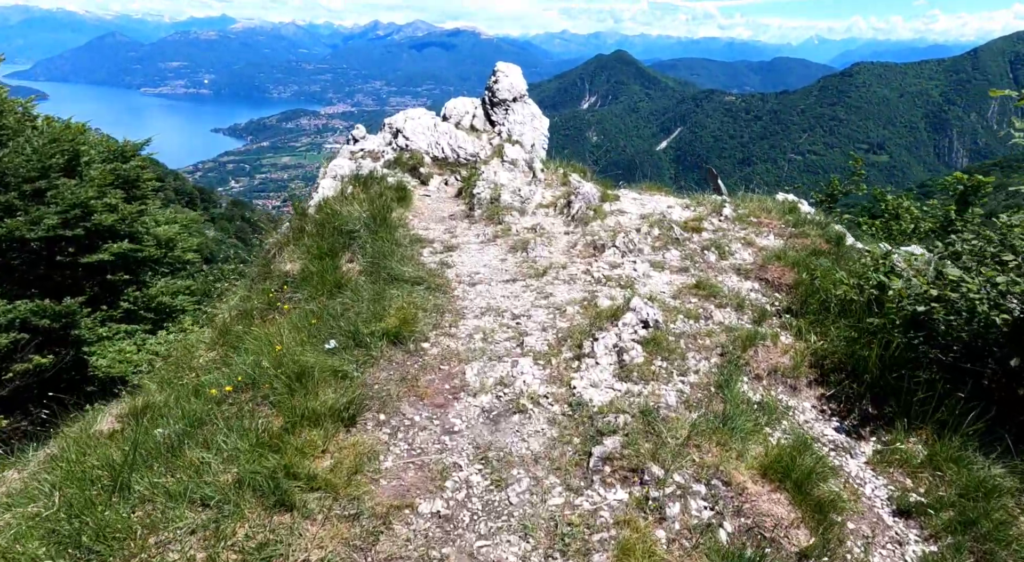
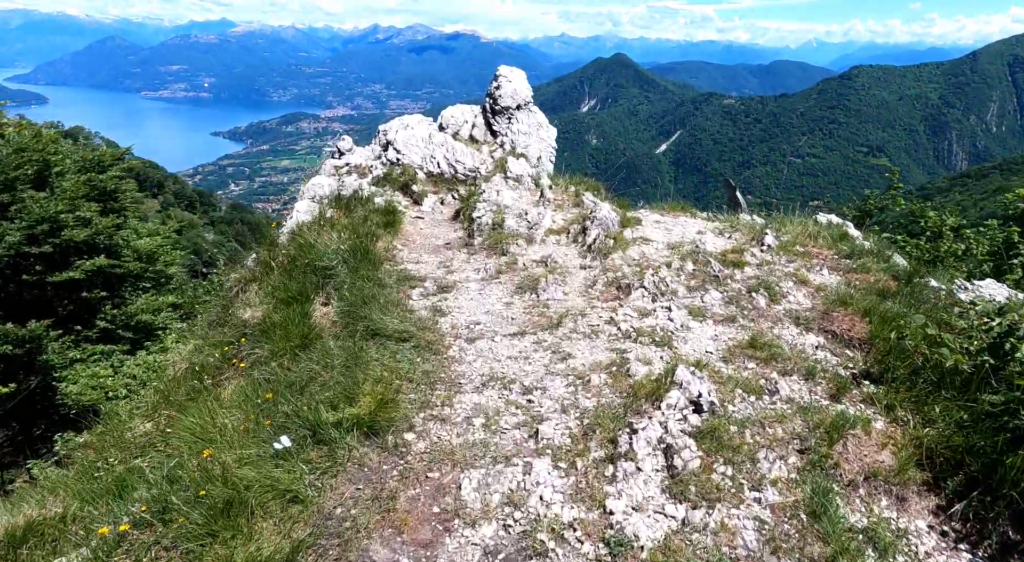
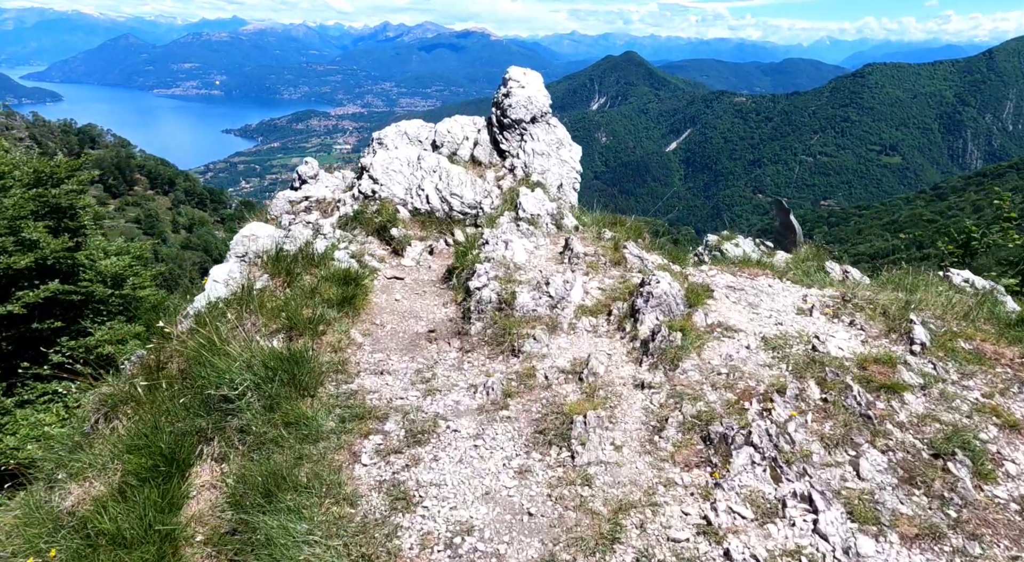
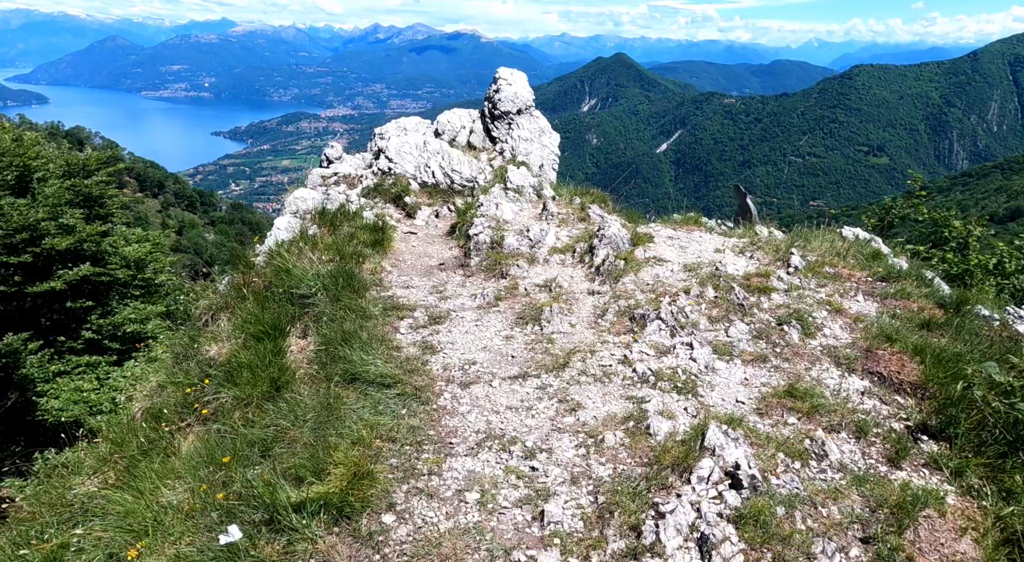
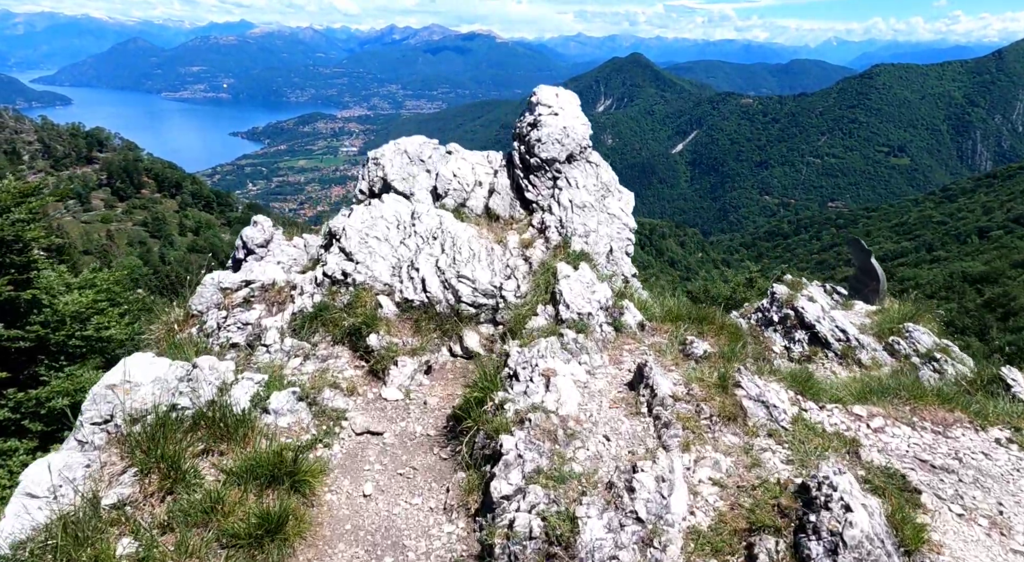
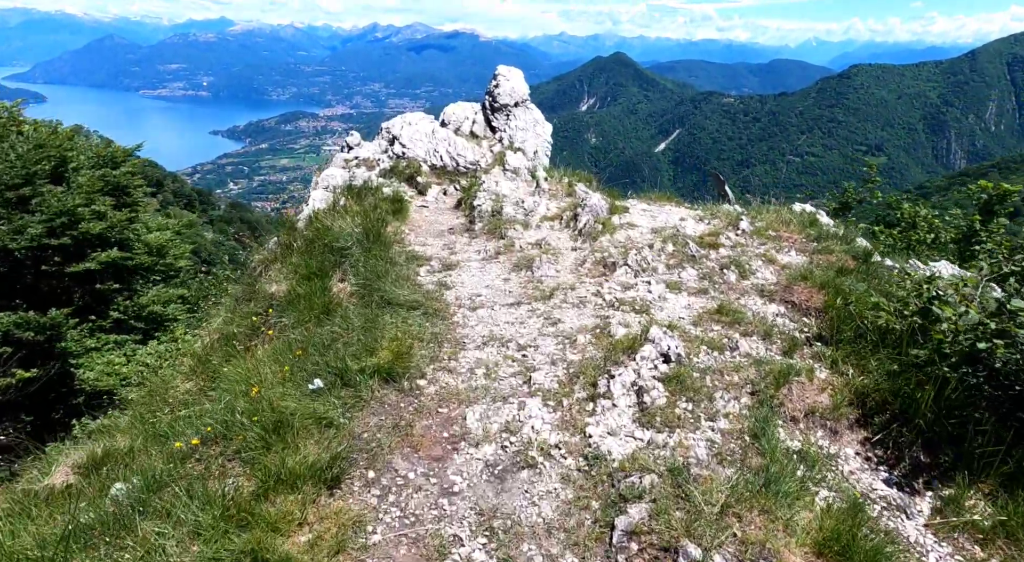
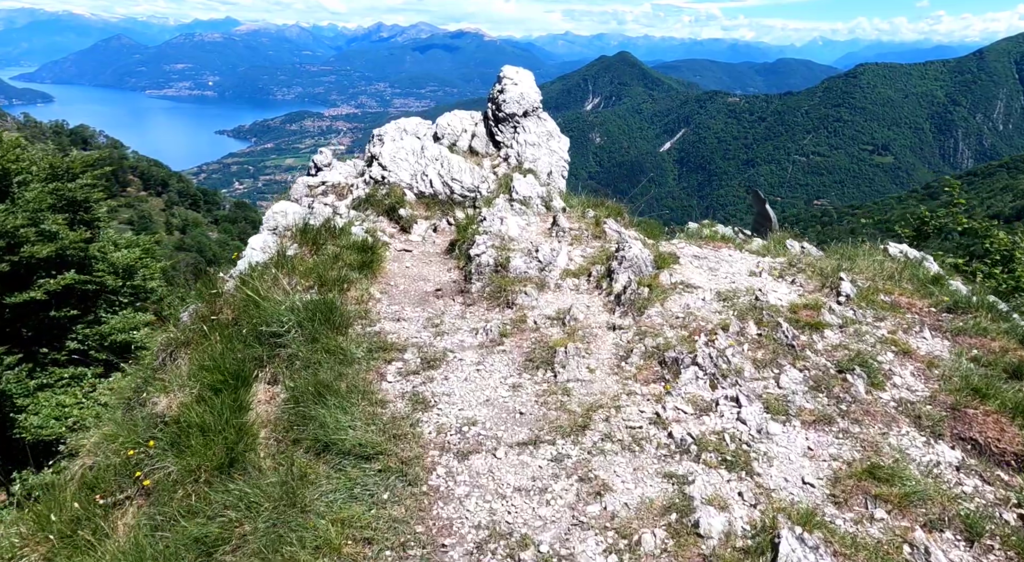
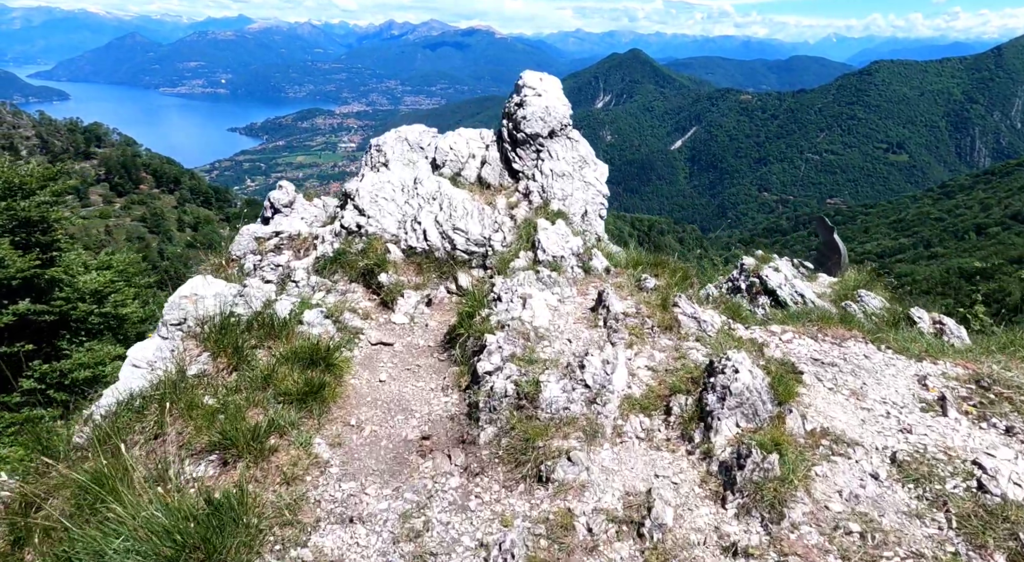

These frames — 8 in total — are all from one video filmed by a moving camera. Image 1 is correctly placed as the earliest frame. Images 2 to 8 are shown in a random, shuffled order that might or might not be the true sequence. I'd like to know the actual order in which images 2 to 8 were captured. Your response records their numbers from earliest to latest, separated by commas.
6, 2, 4, 7, 3, 8, 5
